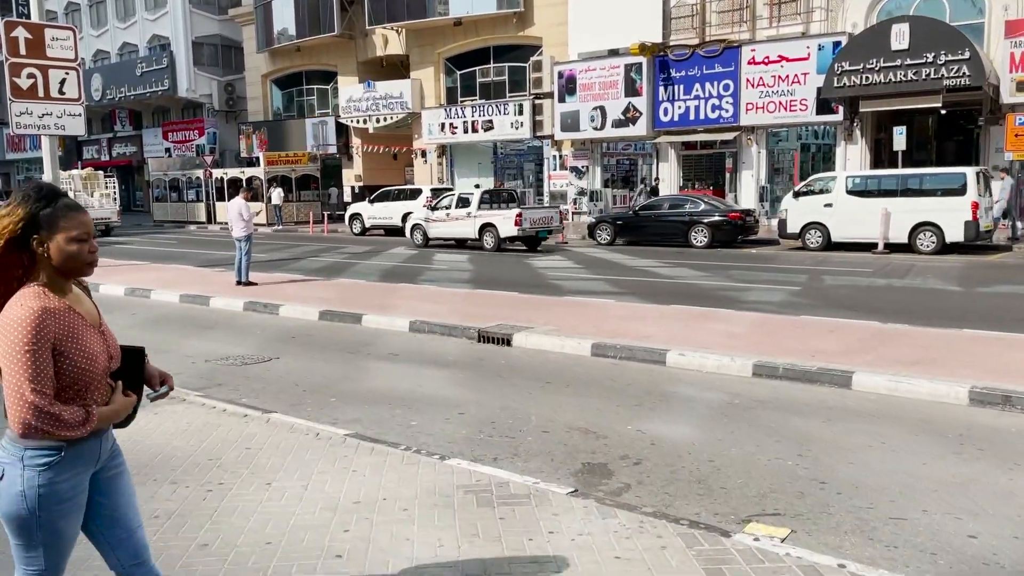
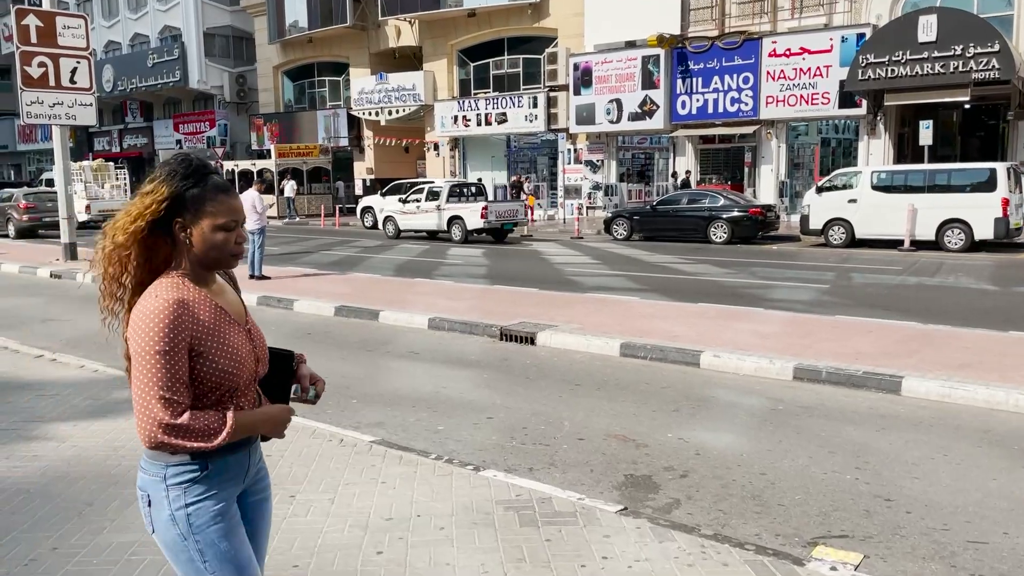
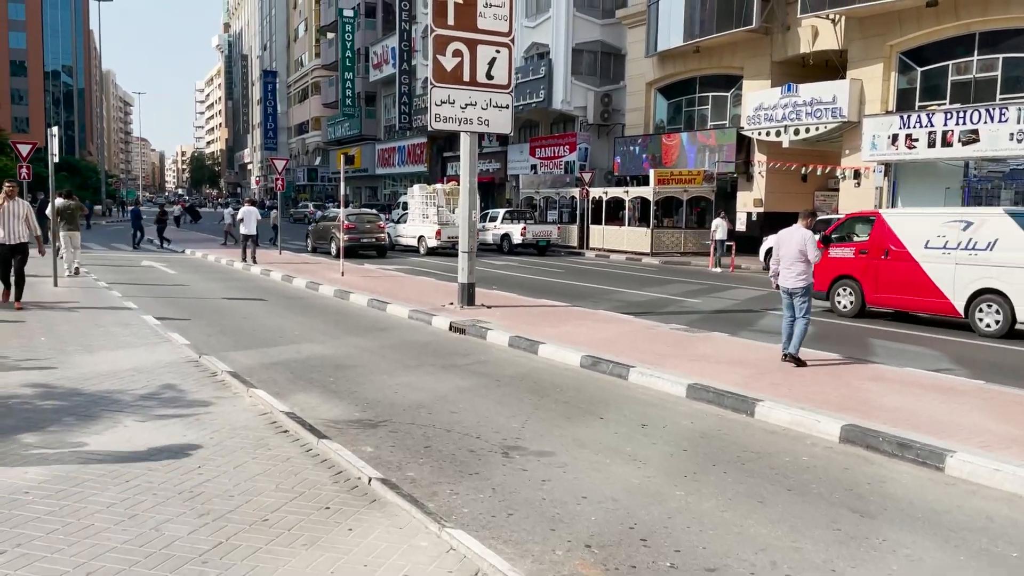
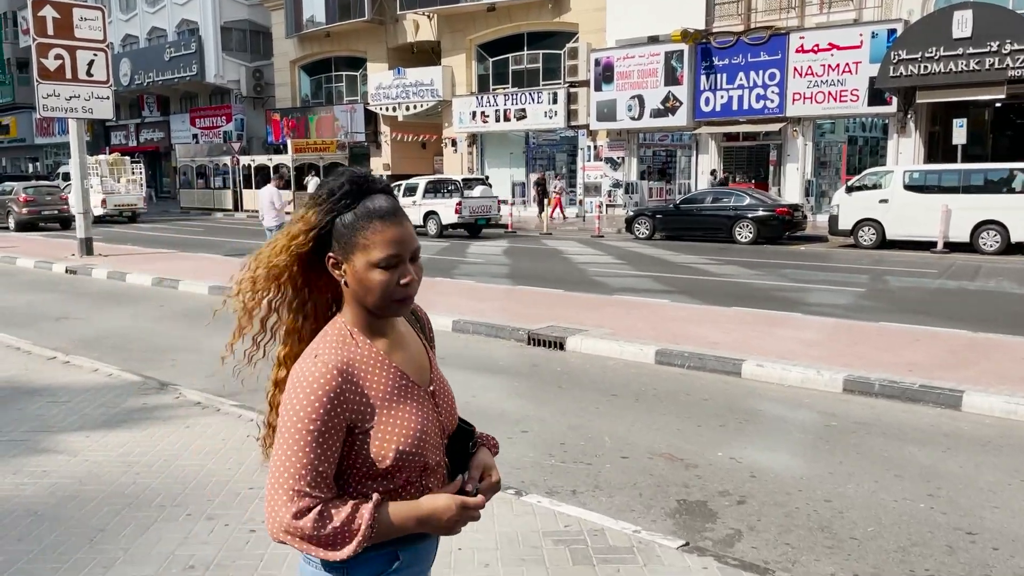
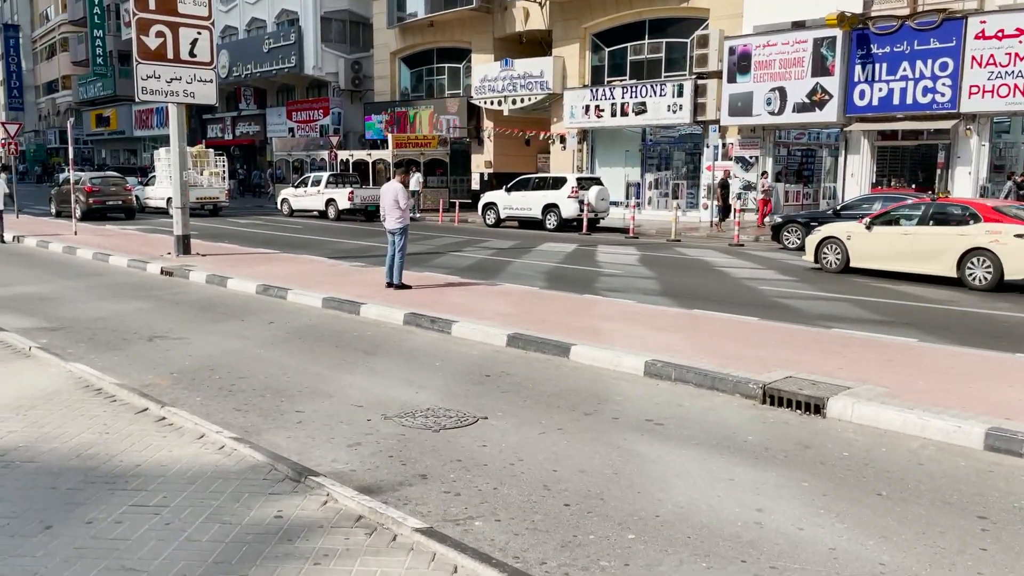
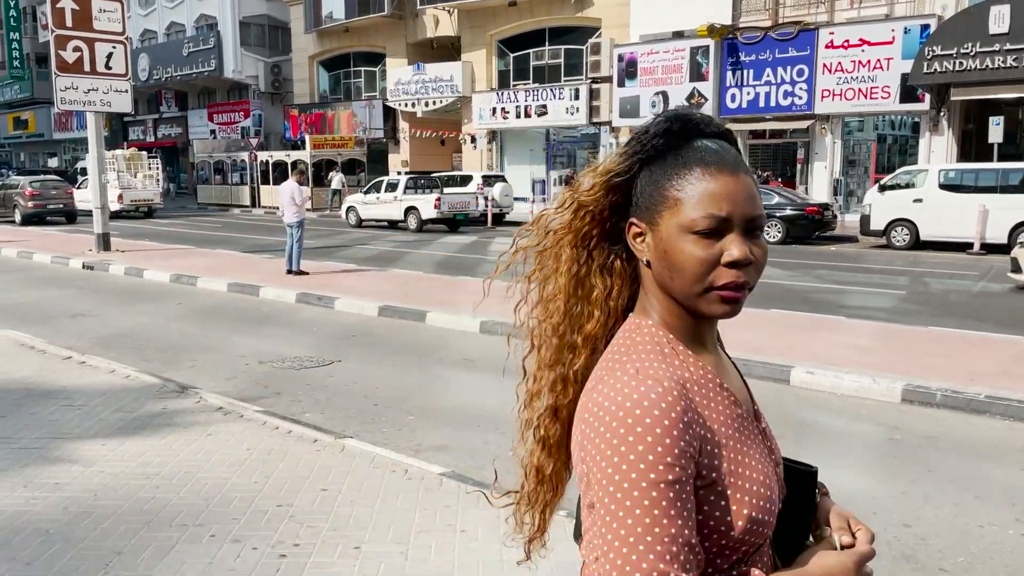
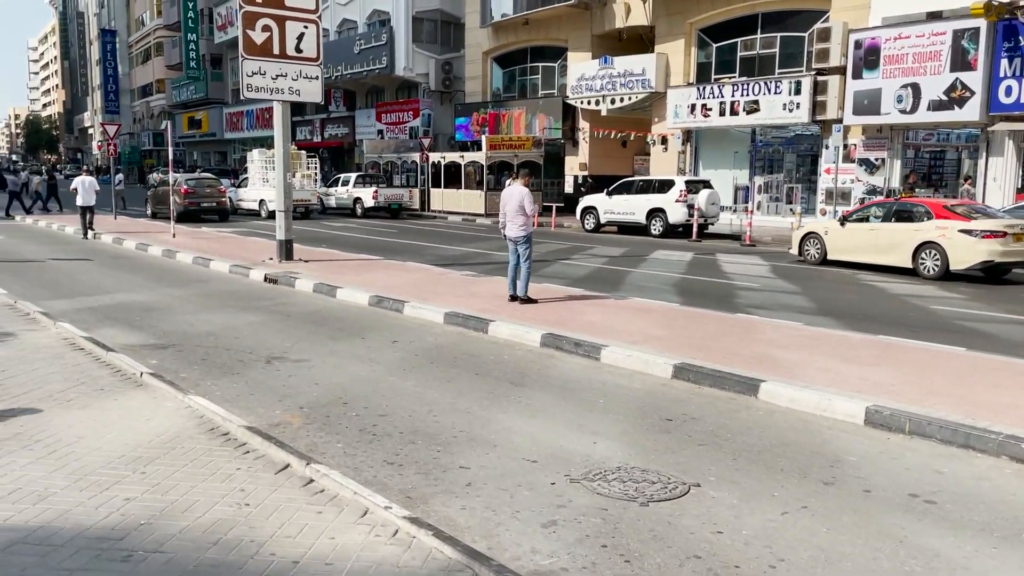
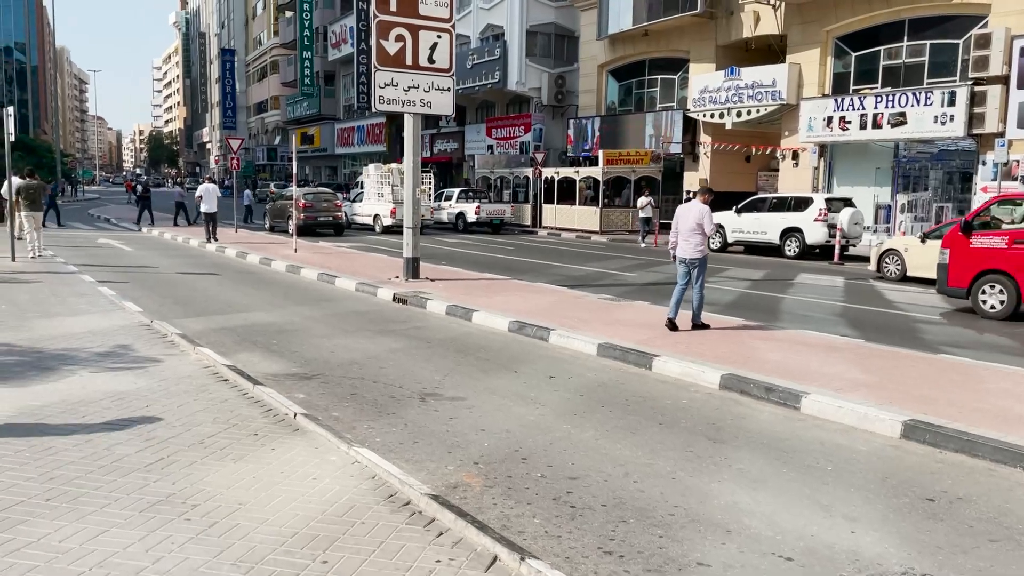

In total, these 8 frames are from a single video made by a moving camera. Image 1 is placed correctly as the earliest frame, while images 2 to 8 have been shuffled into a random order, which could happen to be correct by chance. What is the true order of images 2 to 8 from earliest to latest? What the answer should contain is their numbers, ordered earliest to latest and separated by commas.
2, 4, 6, 5, 7, 8, 3
